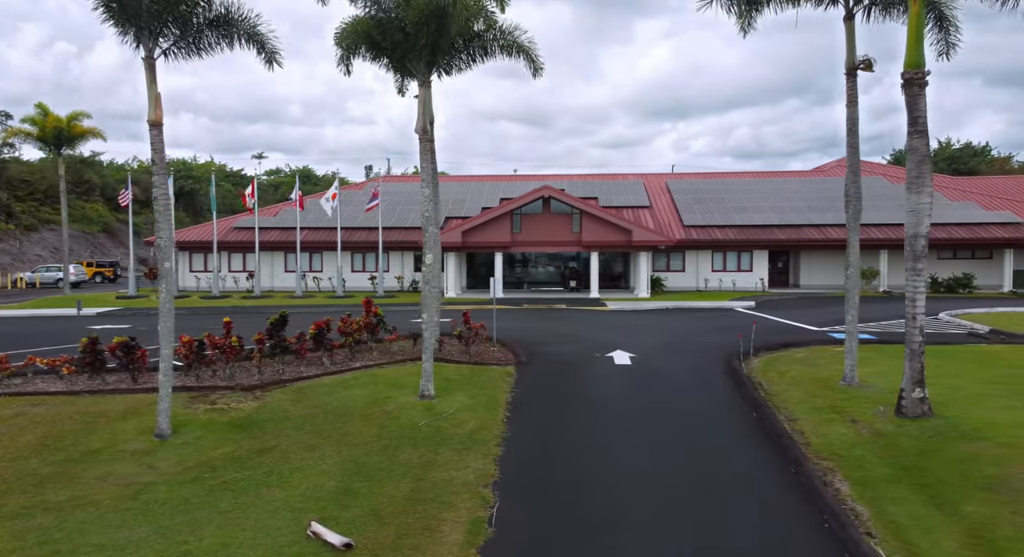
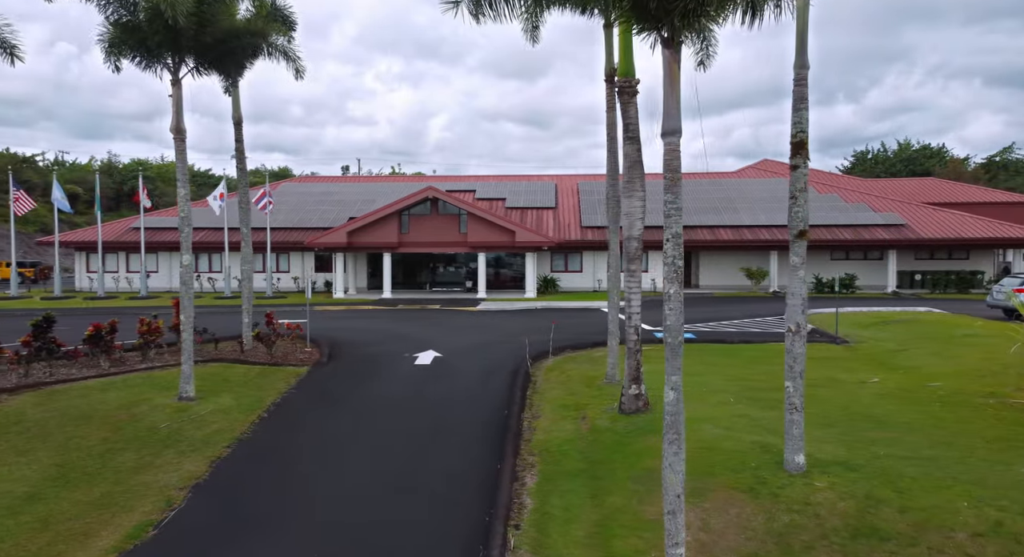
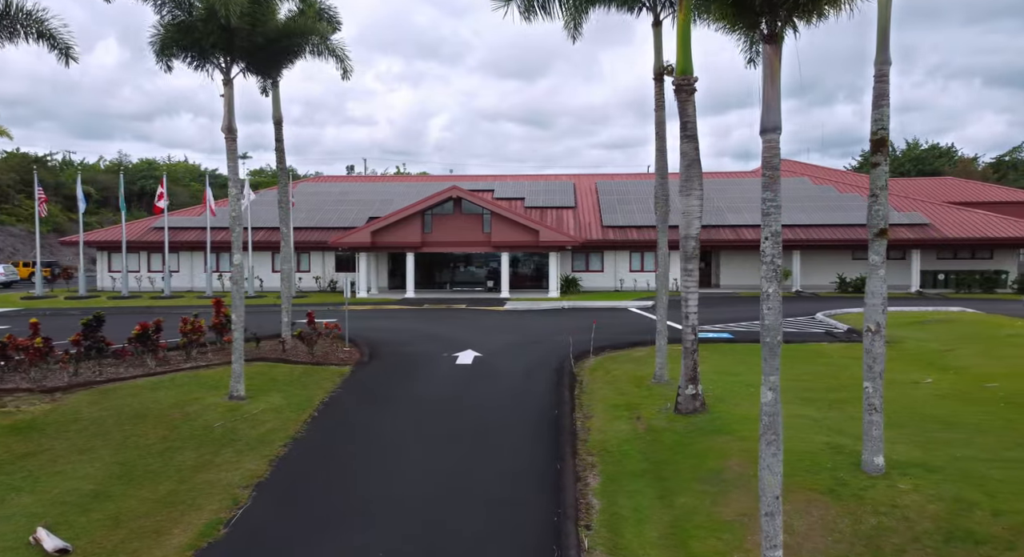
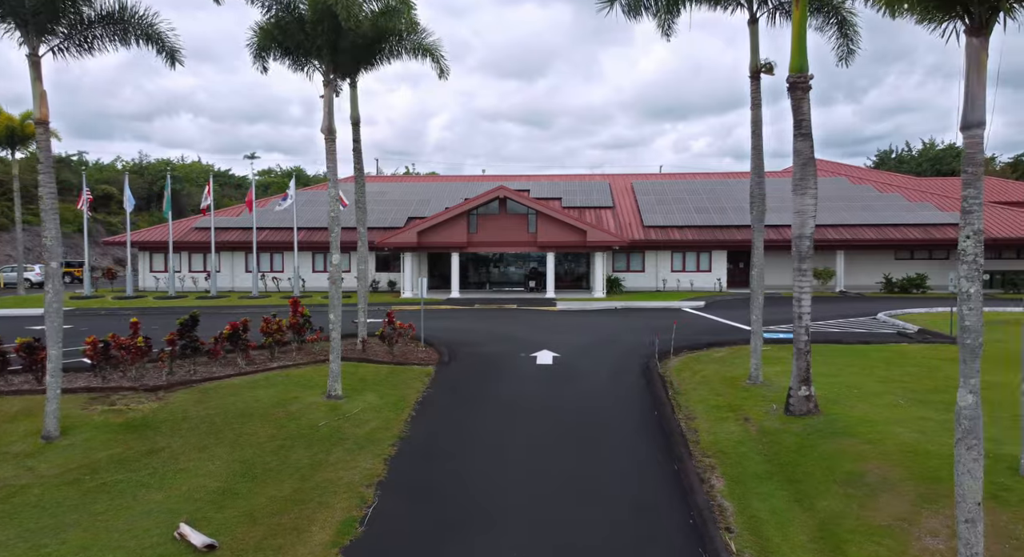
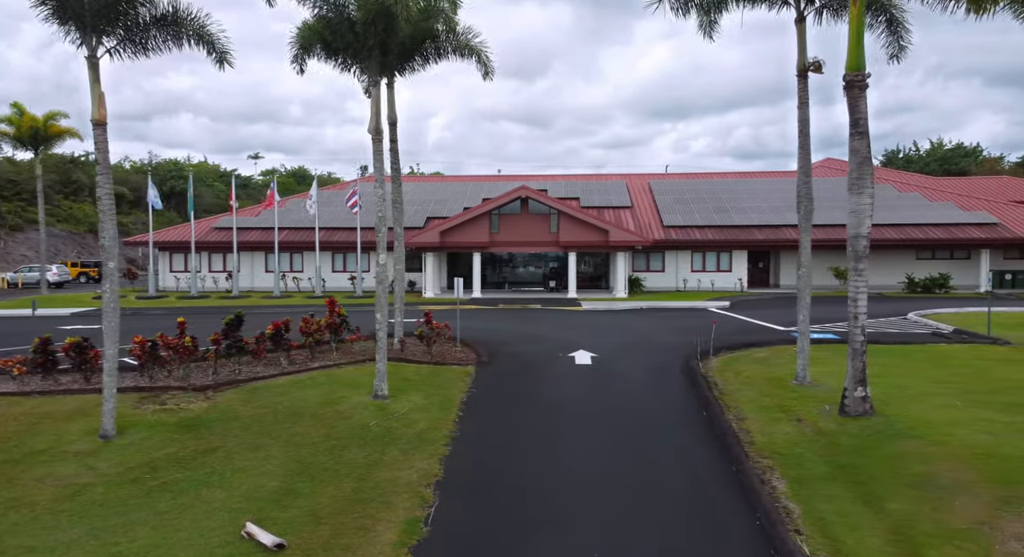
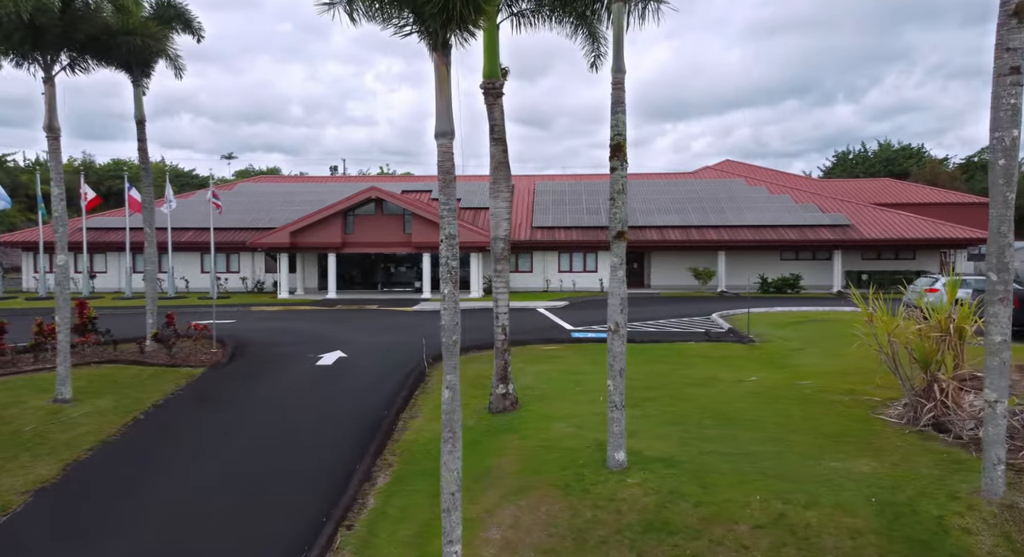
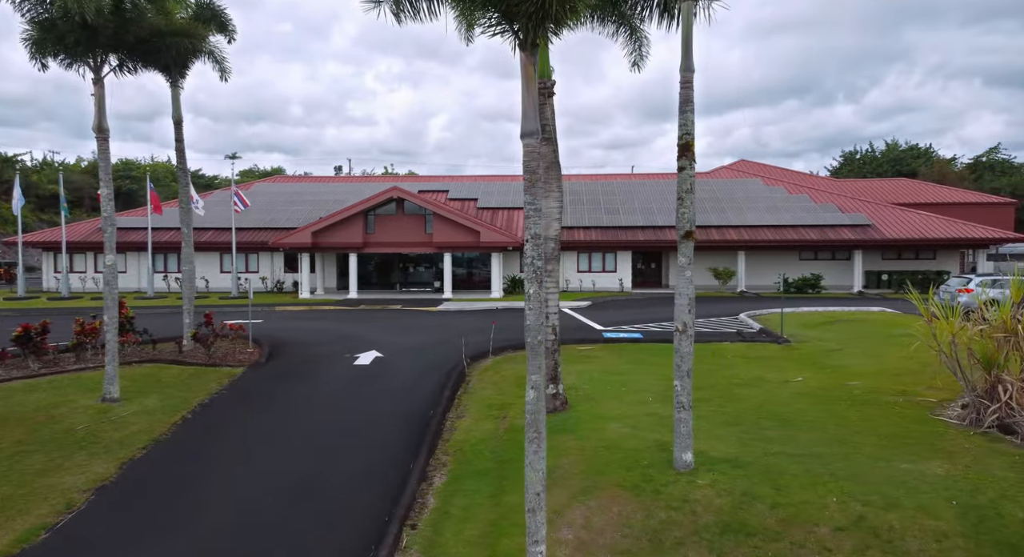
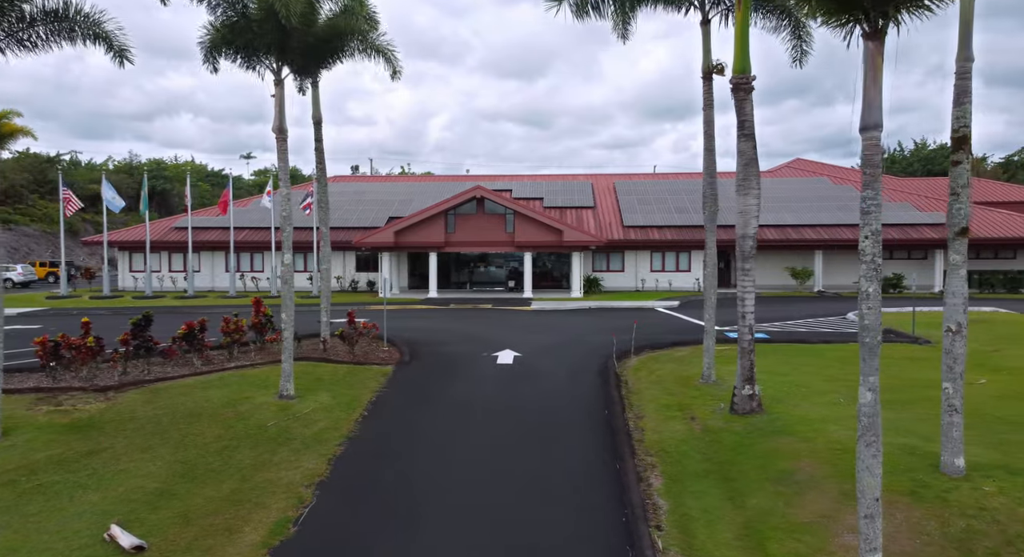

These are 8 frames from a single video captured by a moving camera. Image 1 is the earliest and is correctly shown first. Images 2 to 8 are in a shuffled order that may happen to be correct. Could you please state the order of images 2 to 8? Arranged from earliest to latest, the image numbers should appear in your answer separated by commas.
5, 4, 8, 3, 2, 7, 6
